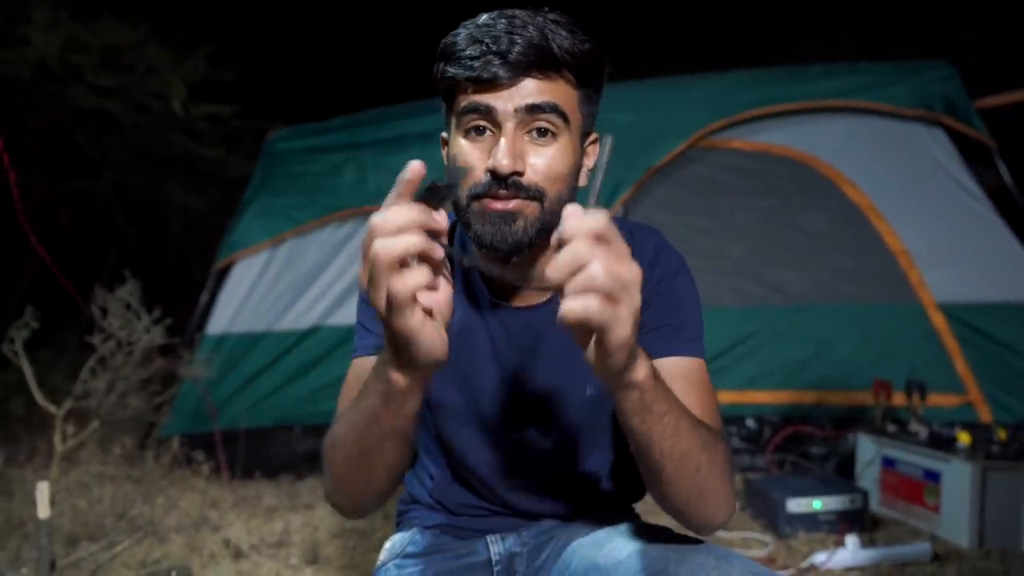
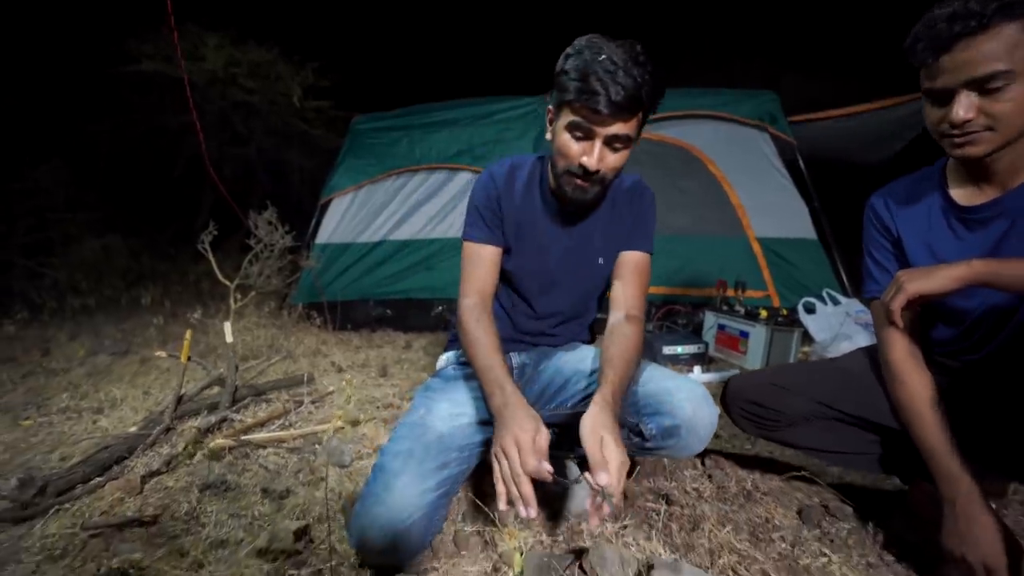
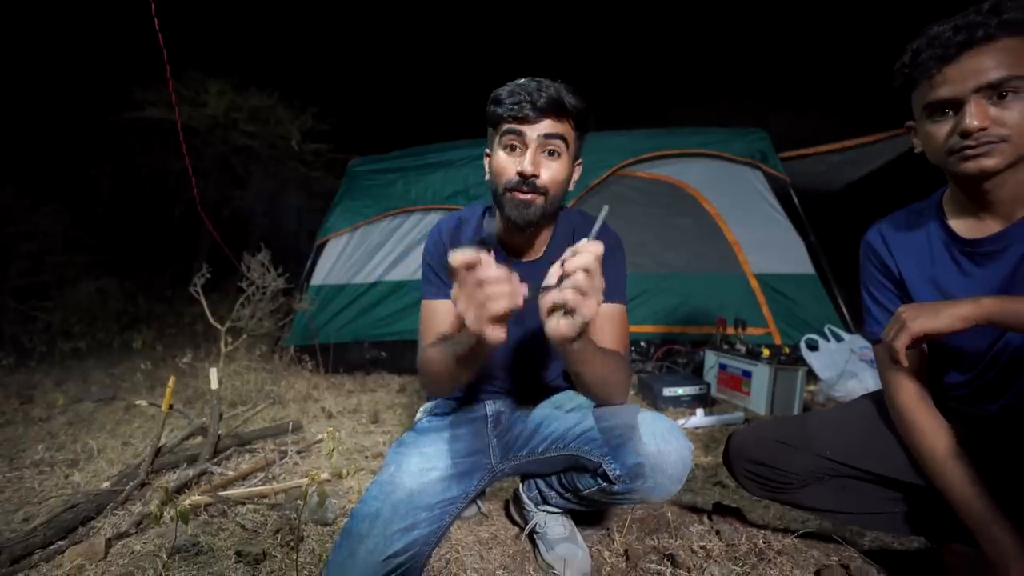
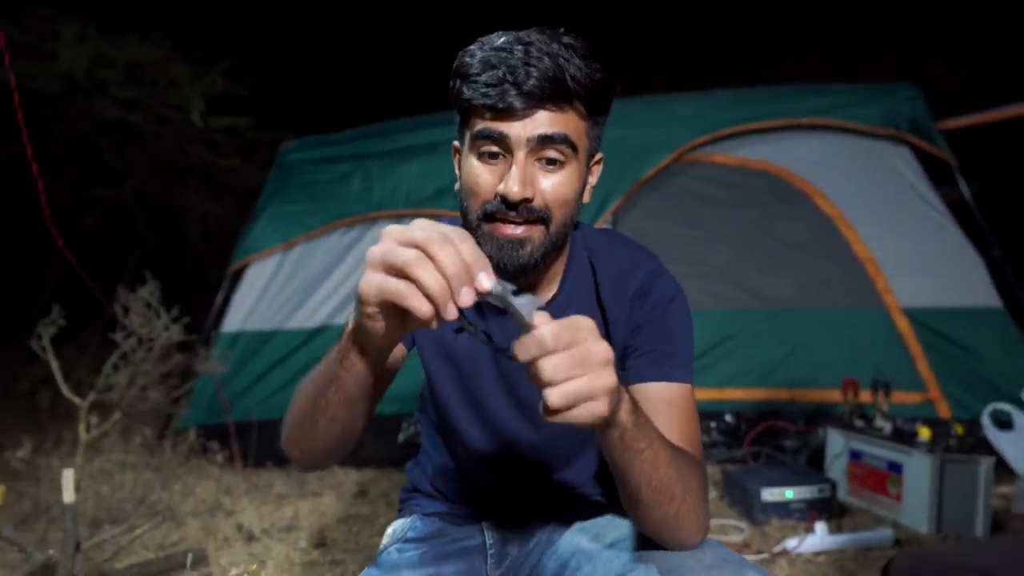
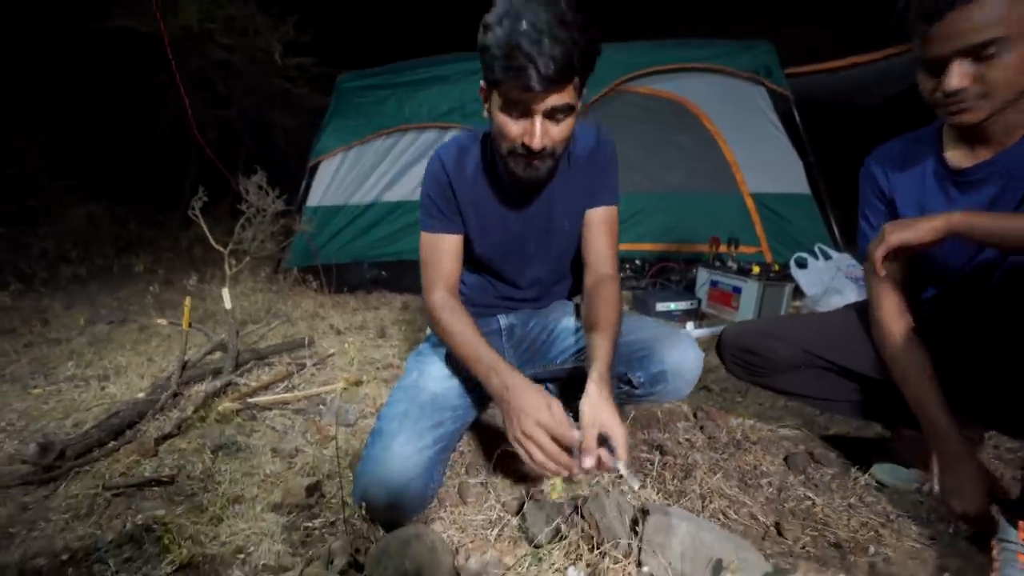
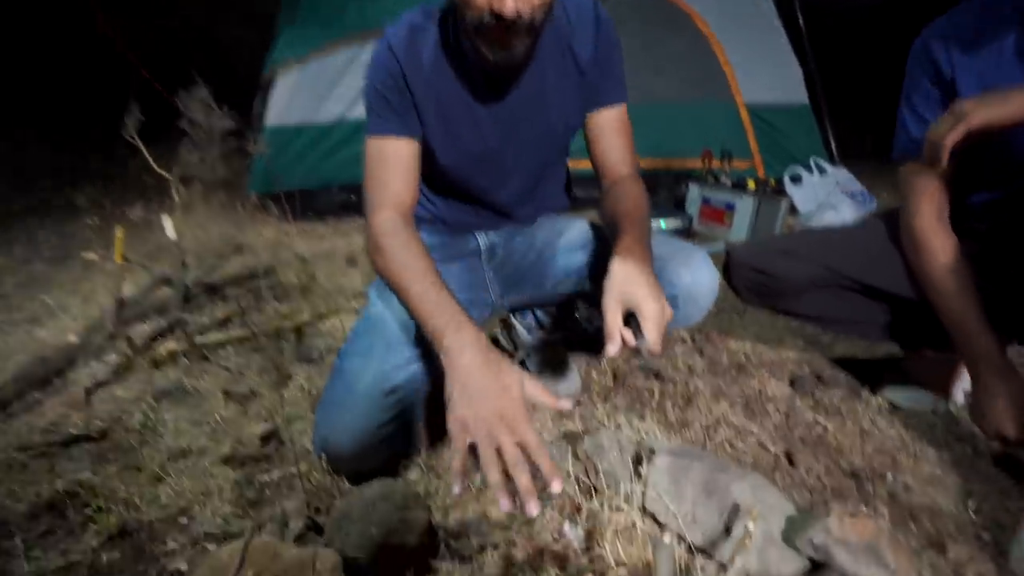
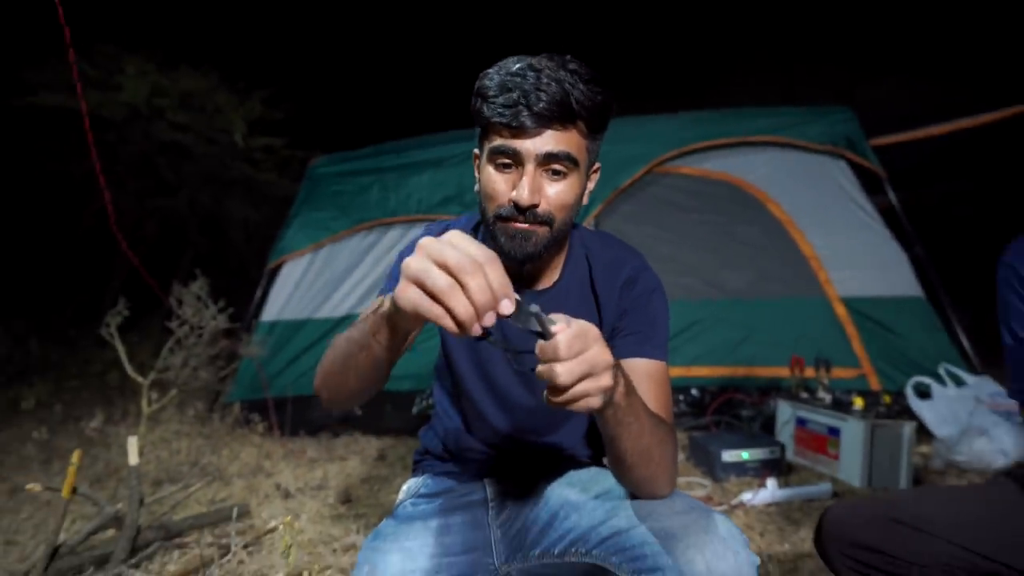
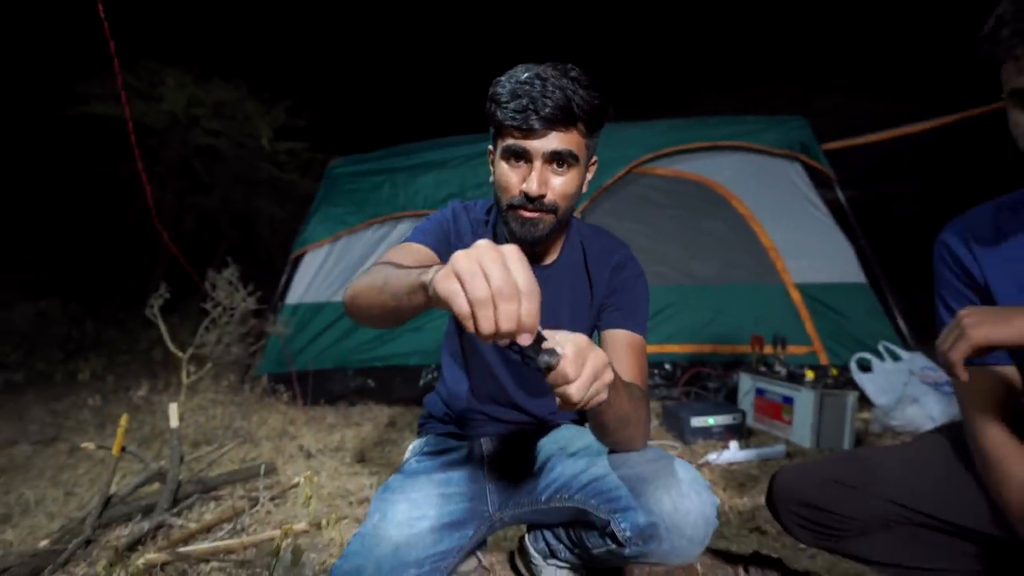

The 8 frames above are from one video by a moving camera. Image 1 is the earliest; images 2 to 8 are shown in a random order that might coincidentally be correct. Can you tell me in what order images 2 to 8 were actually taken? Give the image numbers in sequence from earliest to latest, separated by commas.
4, 7, 8, 3, 2, 5, 6
